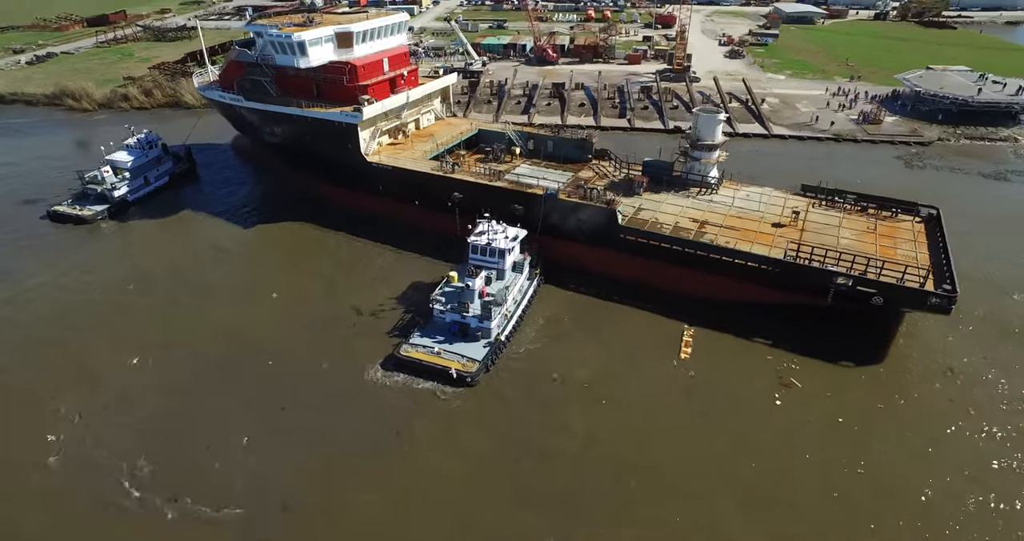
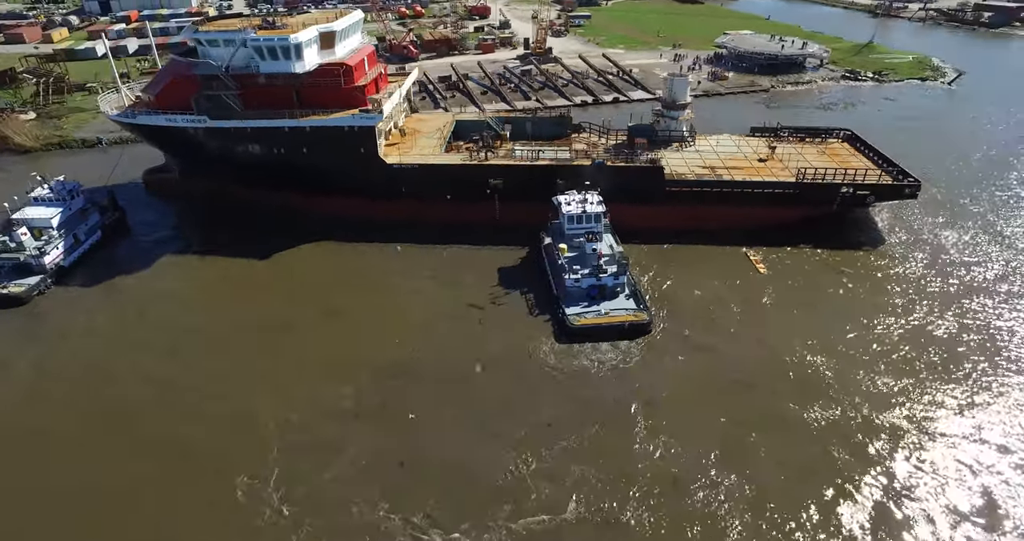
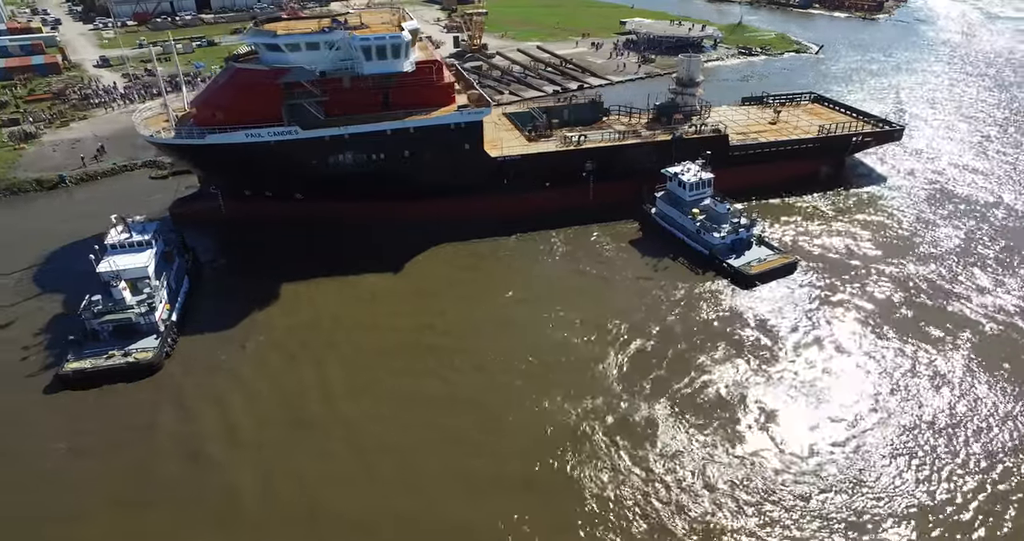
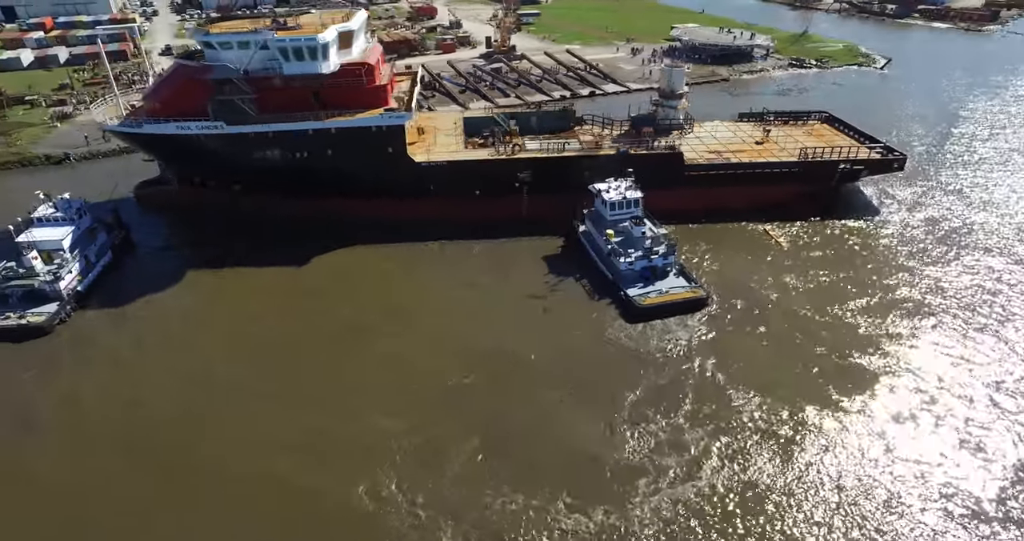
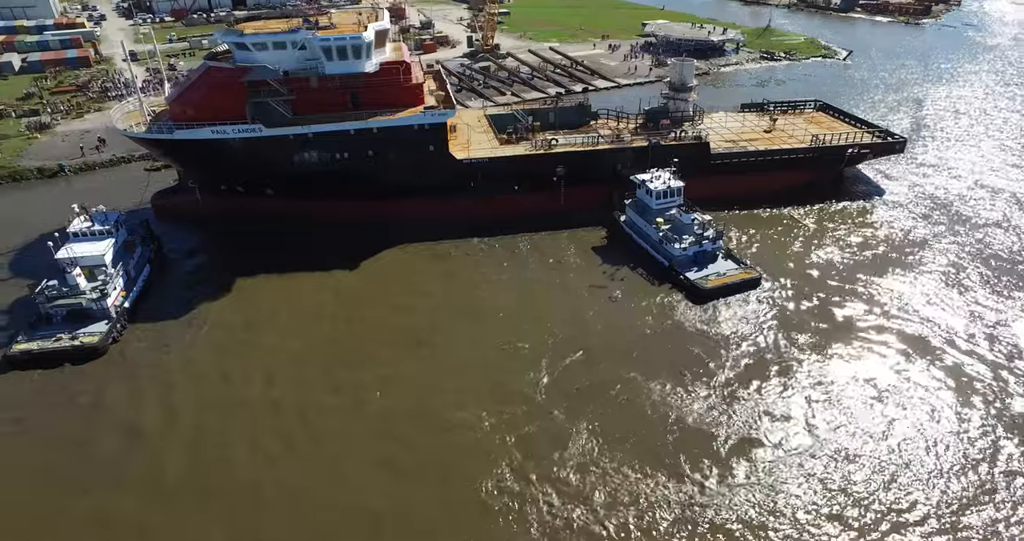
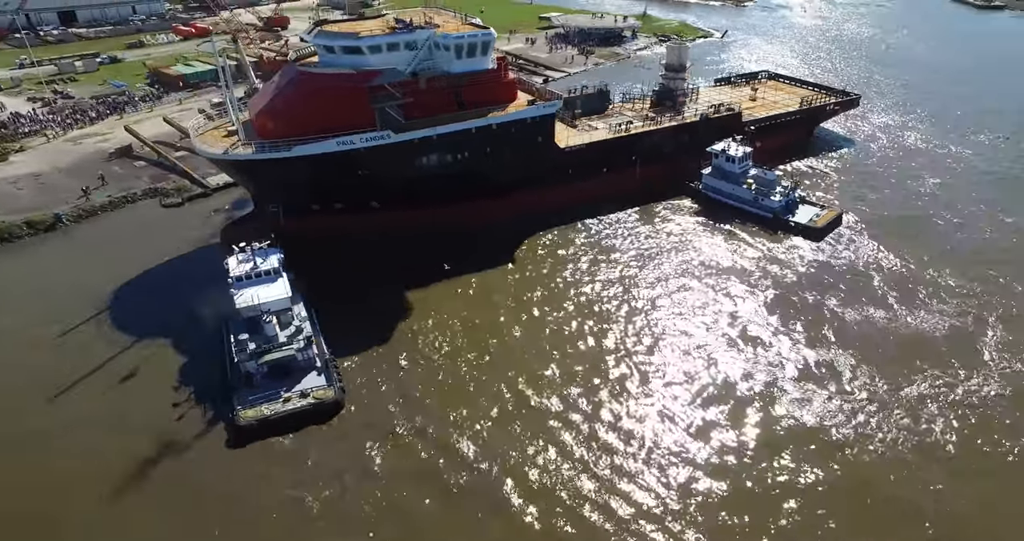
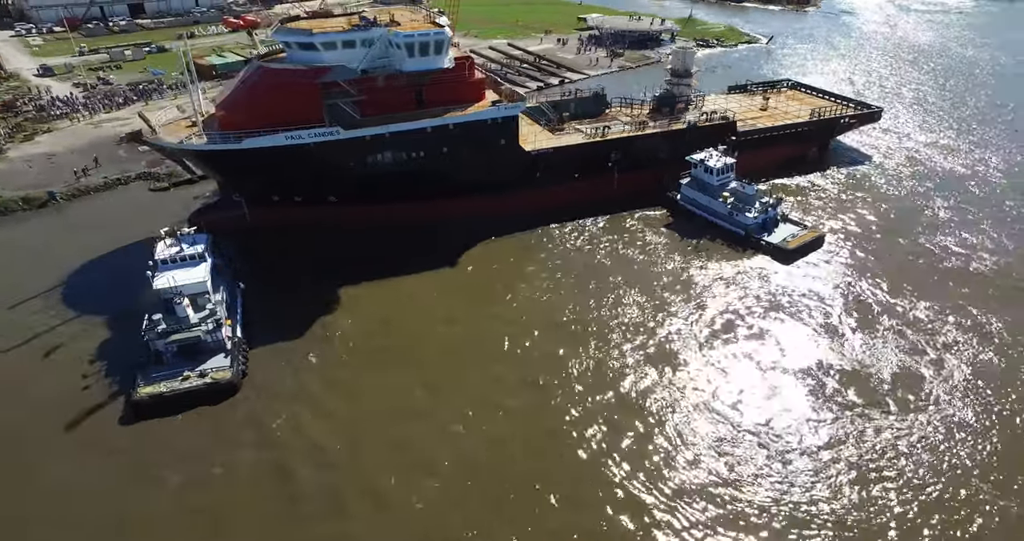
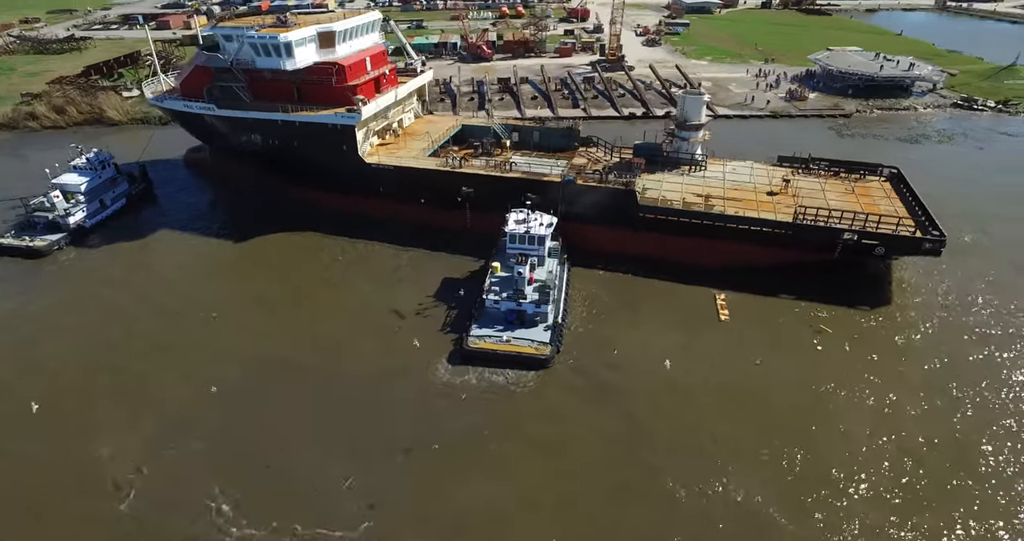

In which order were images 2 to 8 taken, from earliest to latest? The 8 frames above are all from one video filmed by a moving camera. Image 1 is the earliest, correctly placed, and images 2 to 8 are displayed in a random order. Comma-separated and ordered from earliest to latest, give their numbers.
8, 2, 4, 5, 3, 7, 6
